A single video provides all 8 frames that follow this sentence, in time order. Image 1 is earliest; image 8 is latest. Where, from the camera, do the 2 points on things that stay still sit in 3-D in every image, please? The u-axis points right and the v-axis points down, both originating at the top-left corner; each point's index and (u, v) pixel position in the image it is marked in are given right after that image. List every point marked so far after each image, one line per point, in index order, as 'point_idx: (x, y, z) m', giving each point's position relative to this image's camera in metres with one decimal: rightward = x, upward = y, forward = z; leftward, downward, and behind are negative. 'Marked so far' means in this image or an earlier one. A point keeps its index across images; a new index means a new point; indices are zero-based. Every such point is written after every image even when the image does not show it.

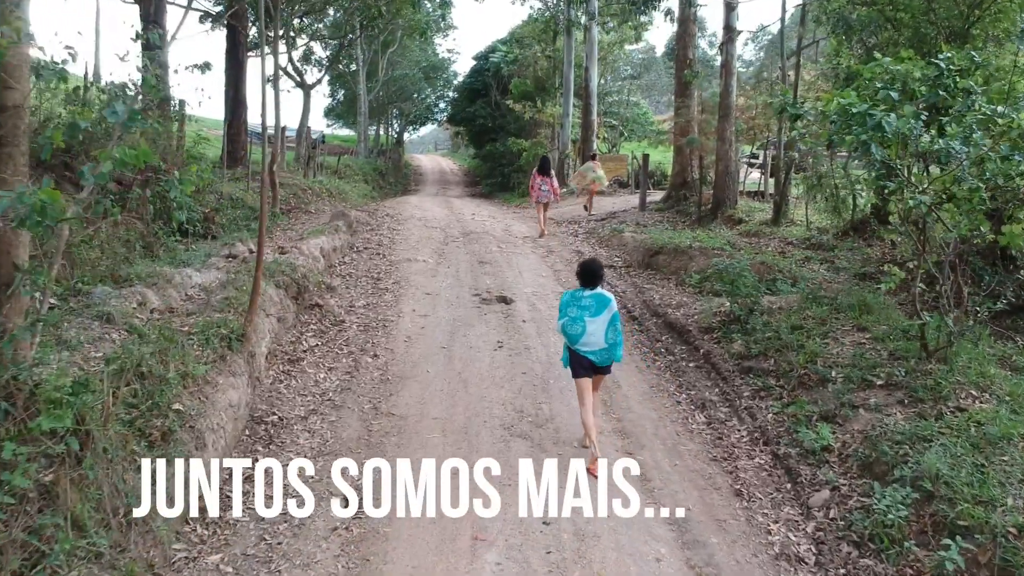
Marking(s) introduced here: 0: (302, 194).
0: (-3.7, +1.7, +17.6) m
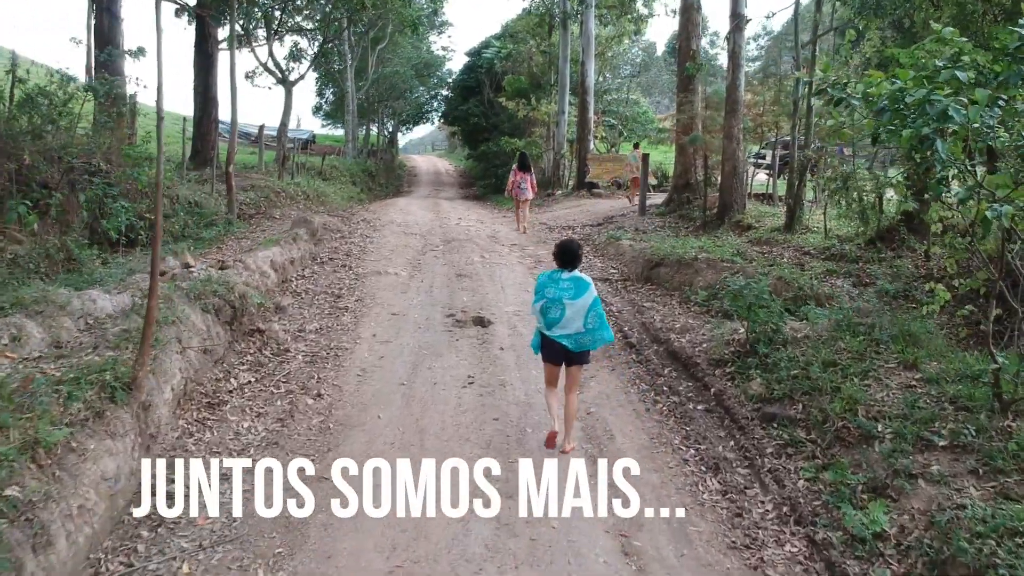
0: (-3.9, +1.5, +16.3) m
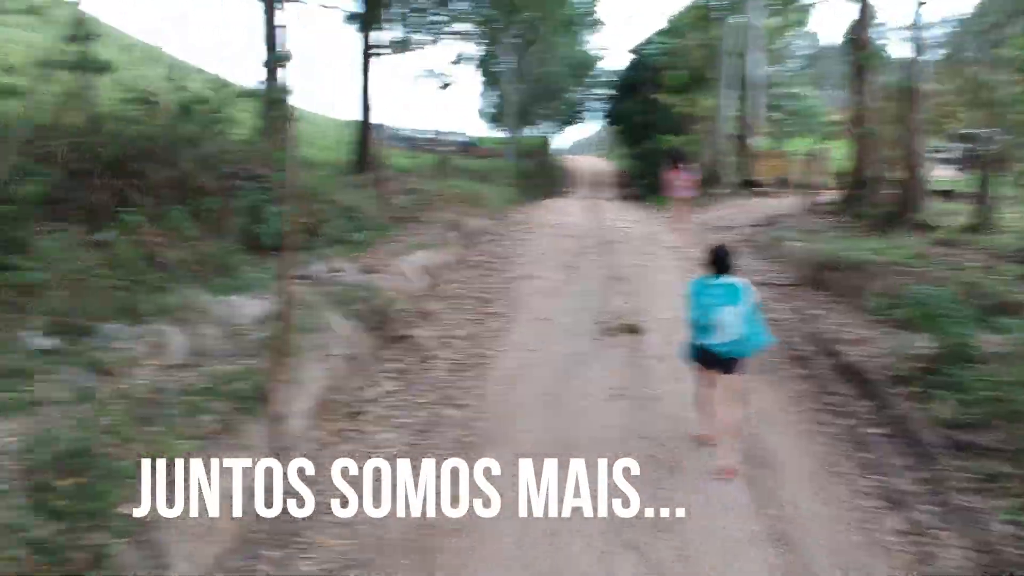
0: (-1.4, +1.5, +16.3) m
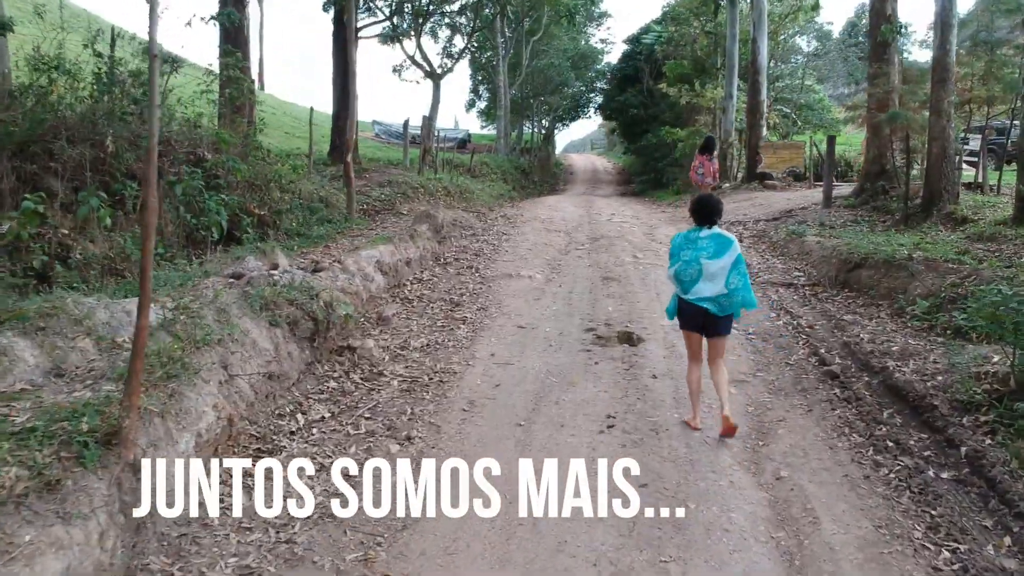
0: (-1.5, +1.5, +15.0) m
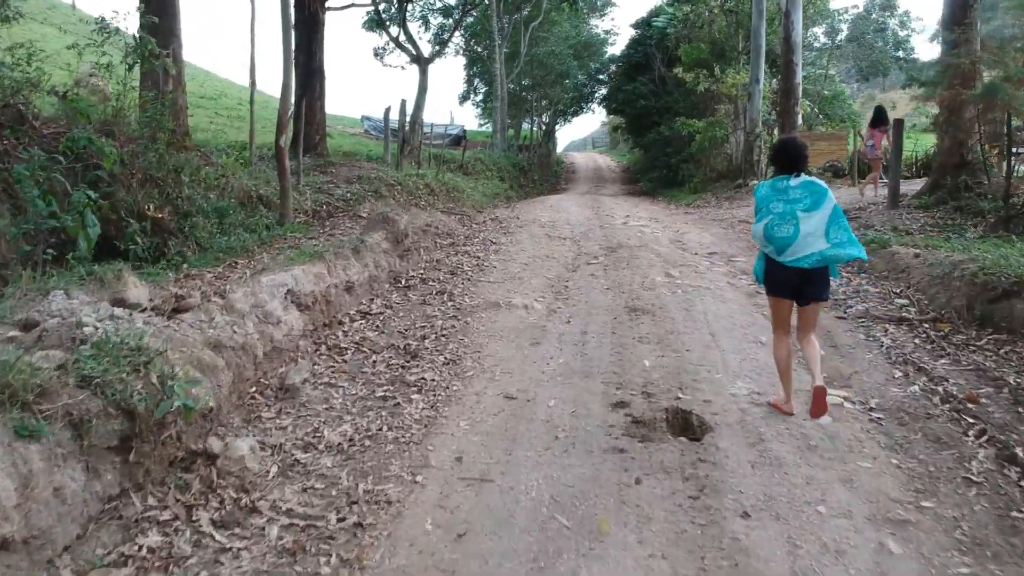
0: (-1.6, +1.2, +12.4) m
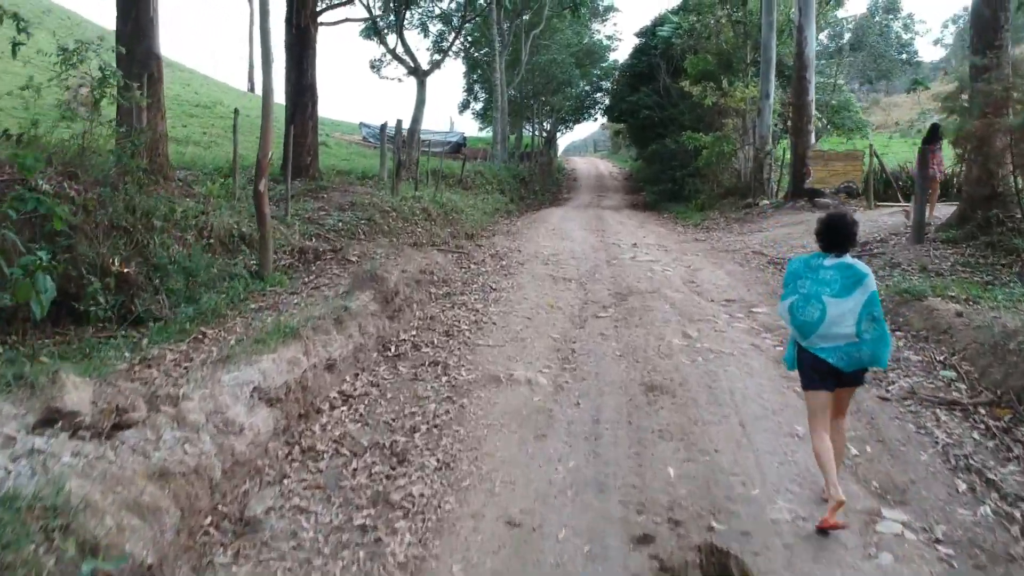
0: (-1.6, +0.8, +11.7) m
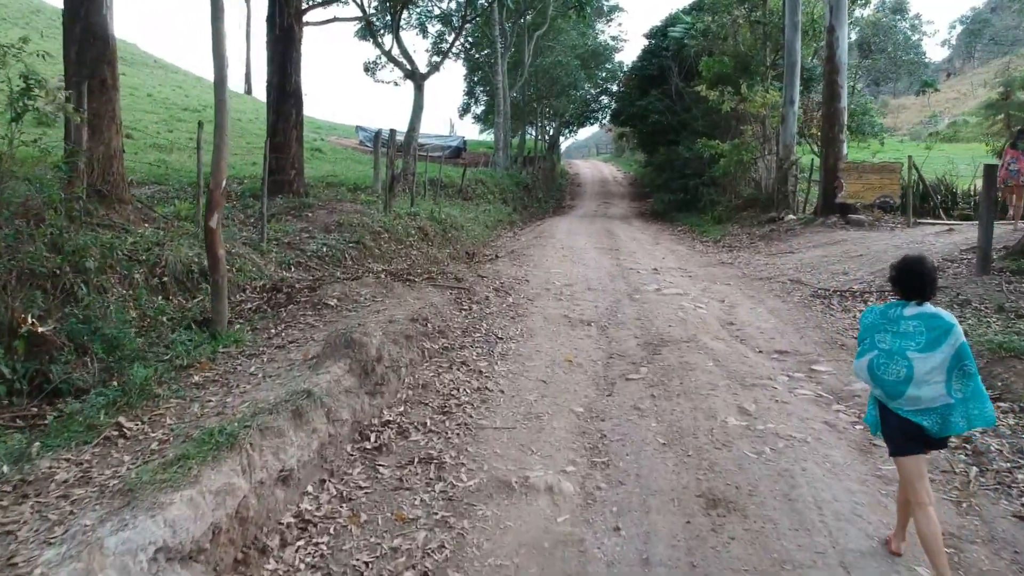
0: (-1.5, +0.5, +10.4) m
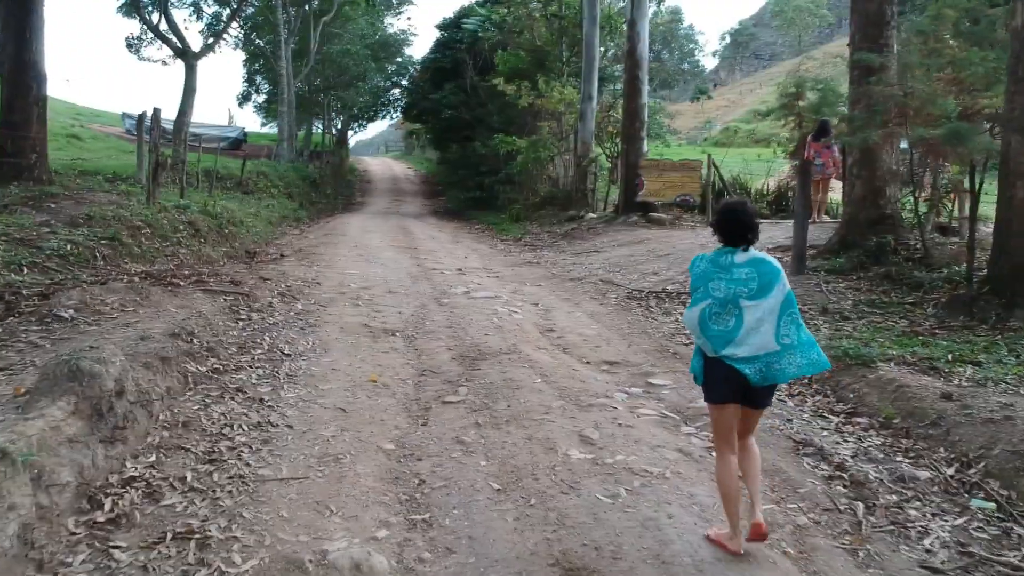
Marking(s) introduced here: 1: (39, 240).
0: (-3.5, +0.4, +8.8) m
1: (-3.8, +0.4, +8.0) m
